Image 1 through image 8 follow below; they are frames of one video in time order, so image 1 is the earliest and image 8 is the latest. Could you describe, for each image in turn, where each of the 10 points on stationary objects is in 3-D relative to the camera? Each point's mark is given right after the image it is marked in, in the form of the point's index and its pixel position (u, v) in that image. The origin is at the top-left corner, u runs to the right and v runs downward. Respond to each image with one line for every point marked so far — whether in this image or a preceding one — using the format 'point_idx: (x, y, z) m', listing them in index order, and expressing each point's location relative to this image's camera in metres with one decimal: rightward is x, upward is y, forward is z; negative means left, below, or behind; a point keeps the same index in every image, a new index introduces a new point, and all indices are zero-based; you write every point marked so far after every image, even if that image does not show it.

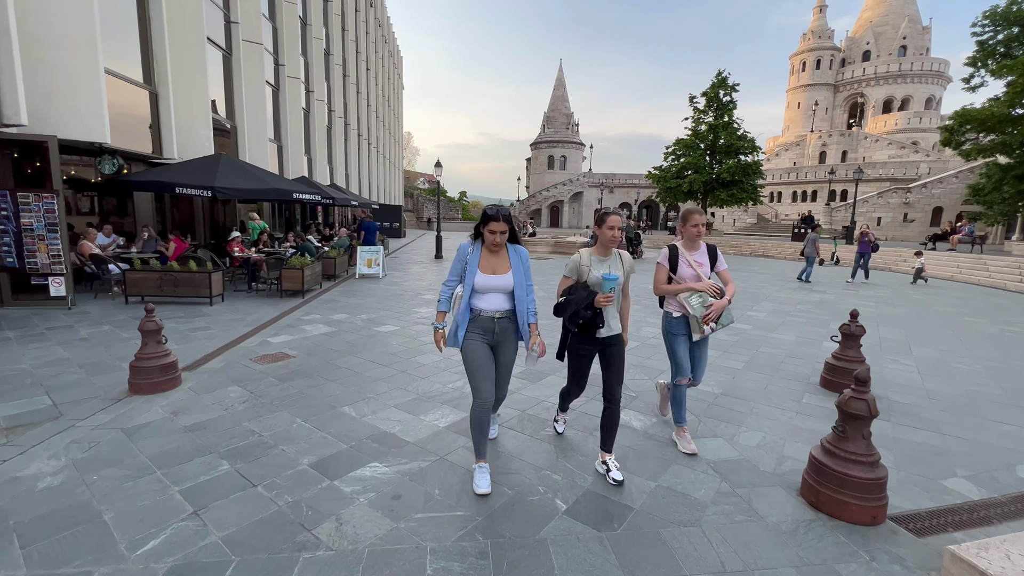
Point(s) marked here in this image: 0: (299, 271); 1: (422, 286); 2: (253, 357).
0: (-4.6, +0.4, +9.8) m
1: (-2.4, +0.1, +12.1) m
2: (-3.3, -0.9, +5.7) m
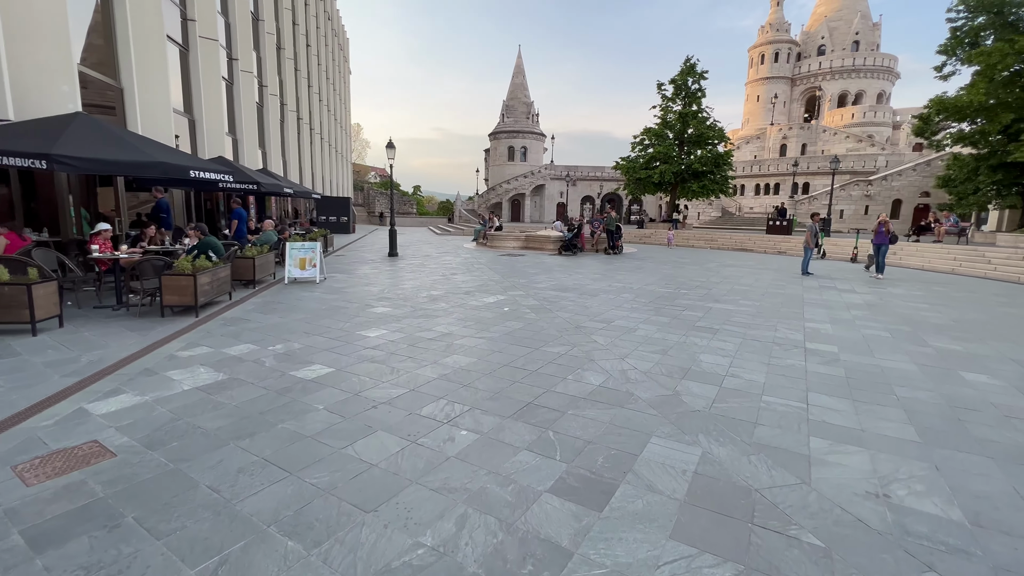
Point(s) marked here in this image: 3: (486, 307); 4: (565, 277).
0: (-4.9, +0.1, +6.8) m
1: (-2.8, -0.1, +9.3) m
2: (-3.1, -1.1, +2.9) m
3: (-0.4, -0.3, +7.7) m
4: (+1.4, +0.3, +11.5) m
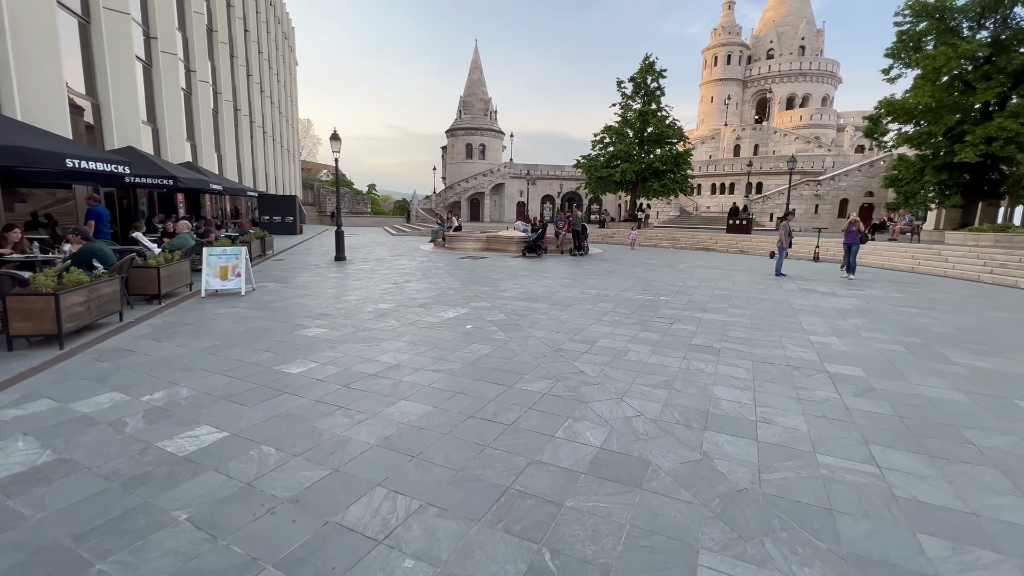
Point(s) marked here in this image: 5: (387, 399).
0: (-5.3, -0.1, +5.2) m
1: (-3.5, -0.3, +7.8) m
2: (-3.2, -1.3, +1.4) m
3: (-1.0, -0.5, +6.5) m
4: (+0.5, +0.1, +10.4) m
5: (-1.1, -1.0, +3.9) m
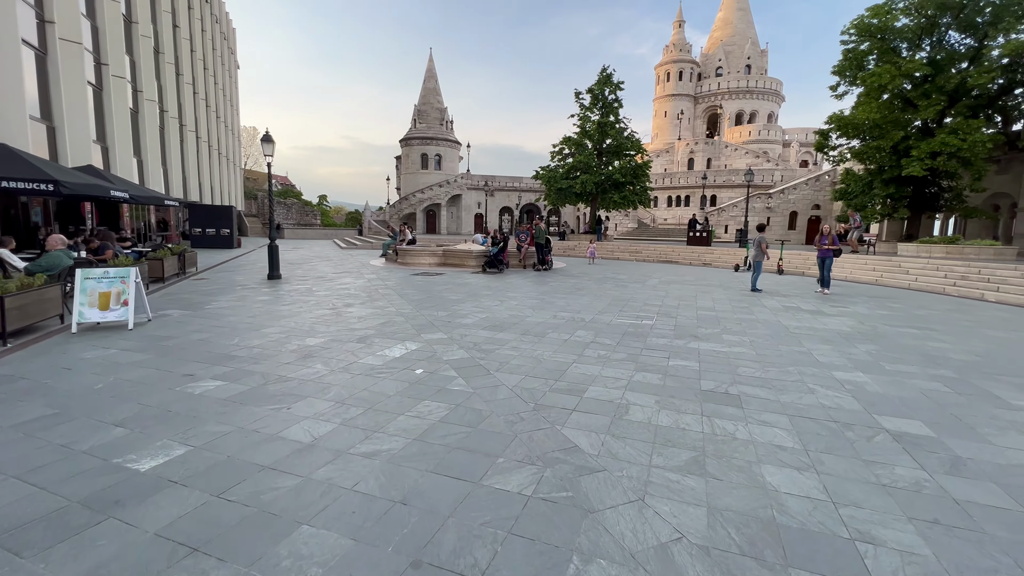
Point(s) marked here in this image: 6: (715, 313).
0: (-5.6, -0.5, +3.3) m
1: (-4.0, -0.8, +6.1) m
2: (-3.1, -1.6, -0.2) m
3: (-1.4, -0.9, +5.0) m
4: (-0.3, -0.4, +9.1) m
5: (-1.3, -1.3, +2.4) m
6: (+3.9, -0.5, +8.8) m
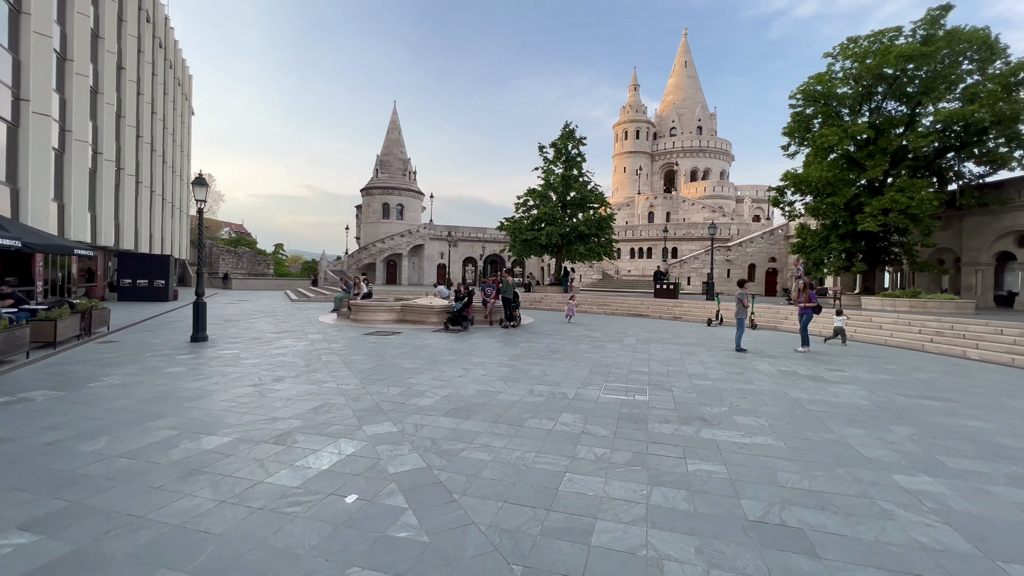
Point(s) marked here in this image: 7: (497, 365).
0: (-5.6, -1.0, +1.5) m
1: (-4.3, -1.6, +4.4) m
2: (-2.9, -1.7, -1.9) m
3: (-1.6, -1.6, +3.5) m
4: (-0.9, -1.5, +7.7) m
5: (-1.3, -1.7, +0.9) m
6: (+3.4, -1.6, +7.7) m
7: (-0.3, -1.5, +8.8) m
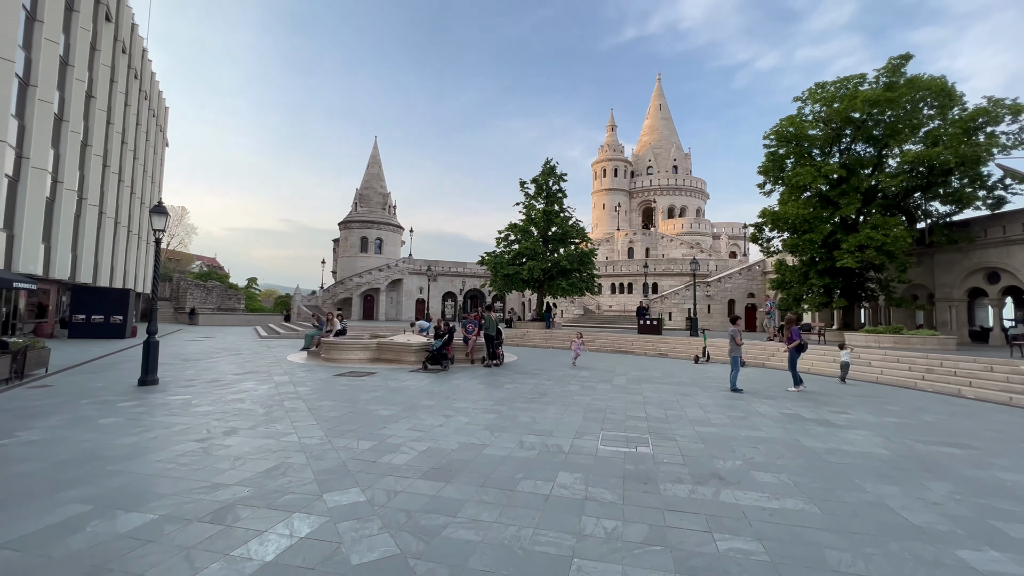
0: (-5.6, -1.1, +0.6) m
1: (-4.4, -1.9, +3.4) m
2: (-2.7, -1.6, -2.8) m
3: (-1.6, -1.9, +2.6) m
4: (-1.1, -2.1, +6.9) m
5: (-1.2, -1.8, +0.1) m
6: (+3.2, -2.2, +7.0) m
7: (-0.6, -2.2, +8.0) m
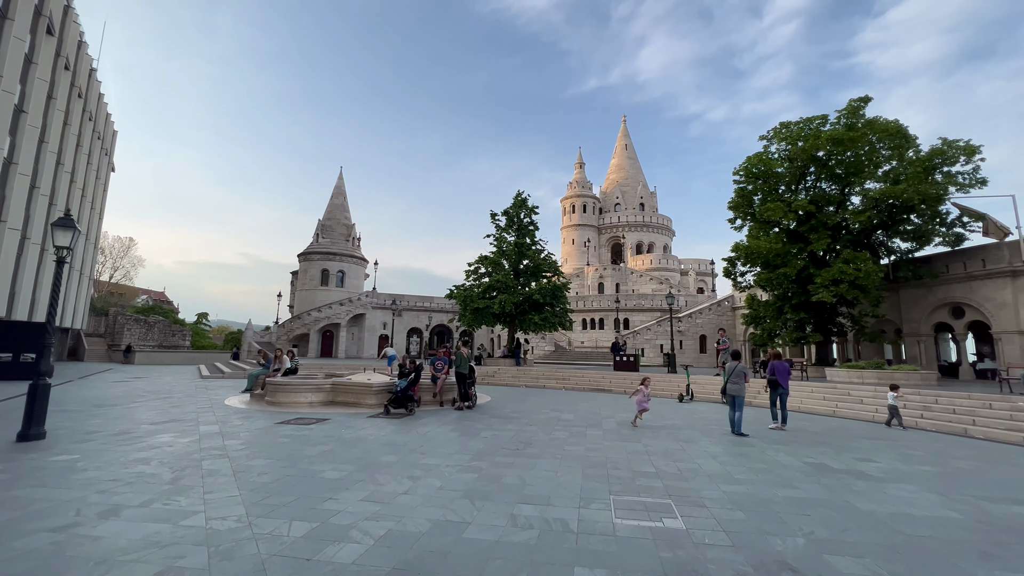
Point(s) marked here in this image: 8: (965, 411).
0: (-5.2, -0.9, -1.2) m
1: (-4.3, -1.9, +1.6) m
2: (-2.1, -1.1, -4.4) m
3: (-1.4, -1.8, +1.1) m
4: (-1.2, -2.4, +5.3) m
5: (-0.8, -1.5, -1.4) m
6: (+3.0, -2.6, +5.8) m
7: (-0.8, -2.6, +6.4) m
8: (+12.0, -3.3, +12.0) m
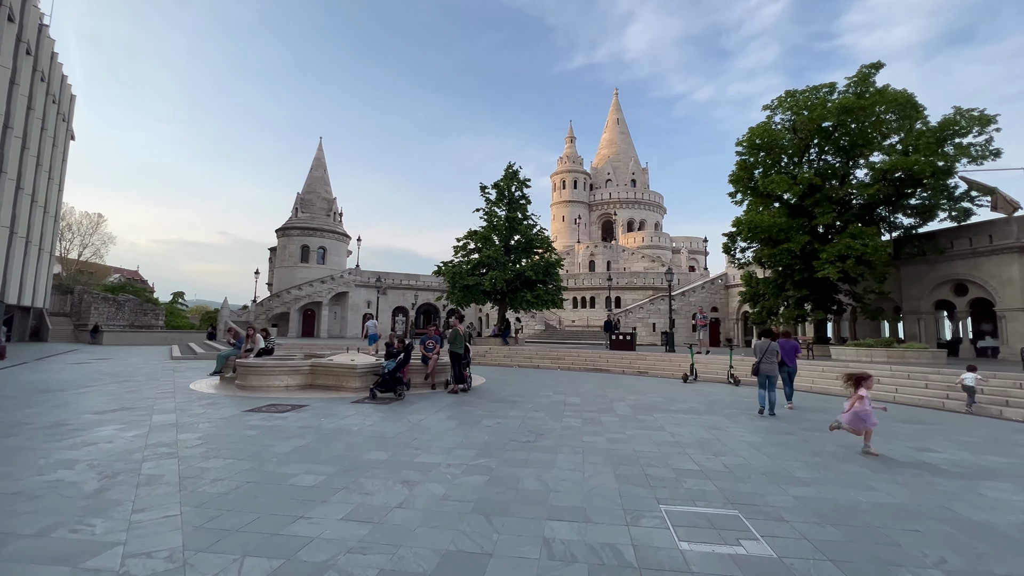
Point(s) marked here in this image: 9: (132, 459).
0: (-4.8, -0.8, -2.6) m
1: (-3.9, -1.7, +0.3) m
2: (-1.5, -1.1, -5.7) m
3: (-1.1, -1.6, -0.2) m
4: (-1.0, -2.0, +4.1) m
5: (-0.4, -1.4, -2.6) m
6: (+3.2, -2.1, +4.7) m
7: (-0.6, -2.1, +5.3) m
8: (+12.0, -2.6, +11.3) m
9: (-4.7, -2.1, +5.6) m
